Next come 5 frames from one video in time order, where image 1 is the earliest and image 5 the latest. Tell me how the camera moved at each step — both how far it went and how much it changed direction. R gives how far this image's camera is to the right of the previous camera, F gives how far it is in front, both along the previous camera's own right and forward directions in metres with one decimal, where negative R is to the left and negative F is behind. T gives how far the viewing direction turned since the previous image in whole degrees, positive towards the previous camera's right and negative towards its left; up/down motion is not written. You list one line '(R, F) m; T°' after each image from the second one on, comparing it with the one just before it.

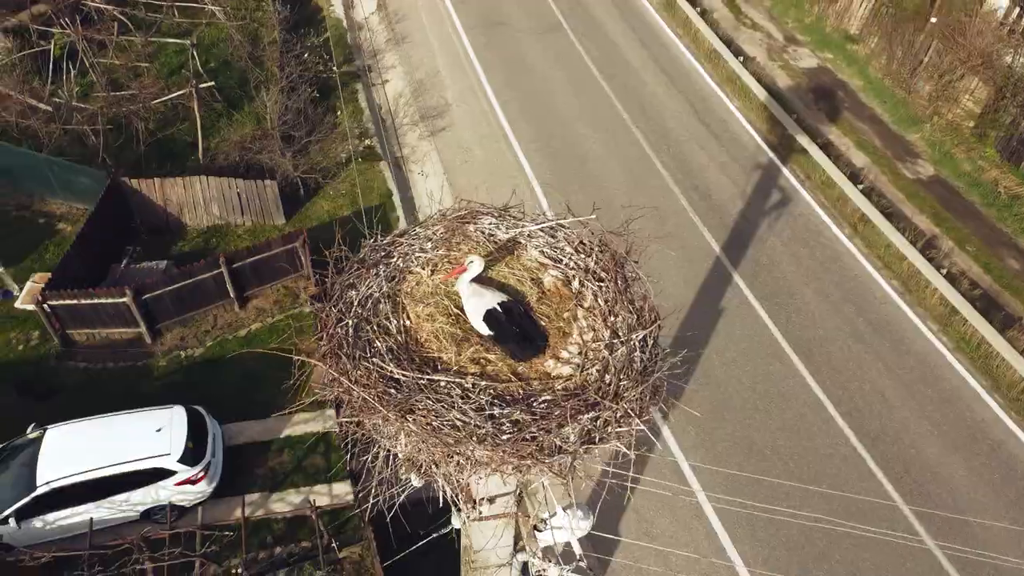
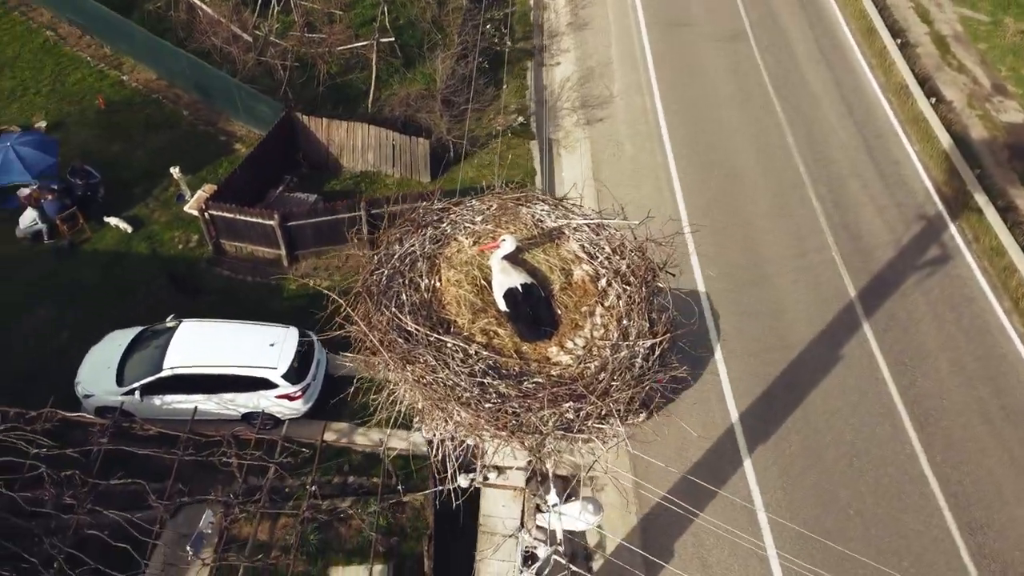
(+0.4, -0.1) m; -10°
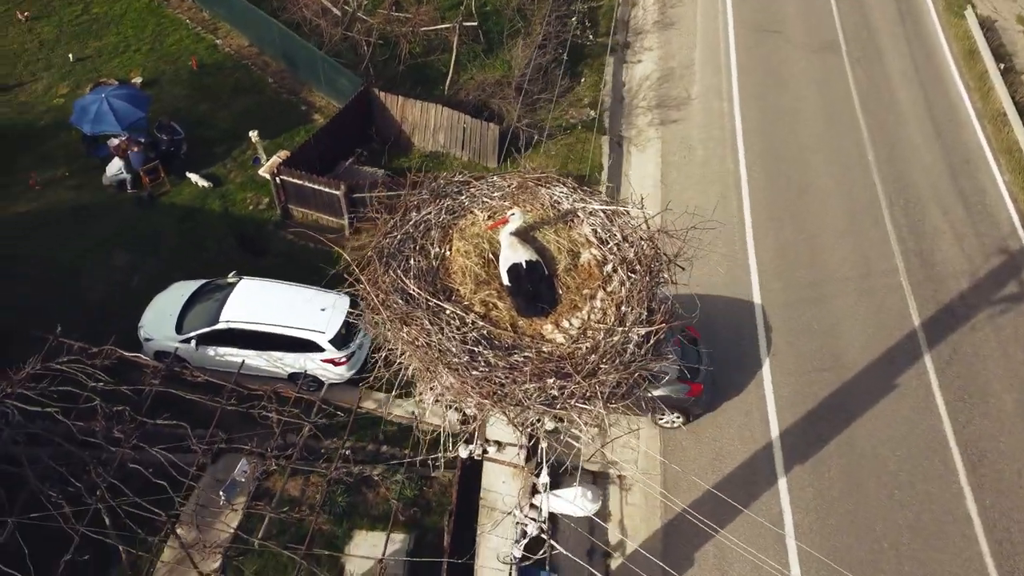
(+0.2, 0.0) m; -5°
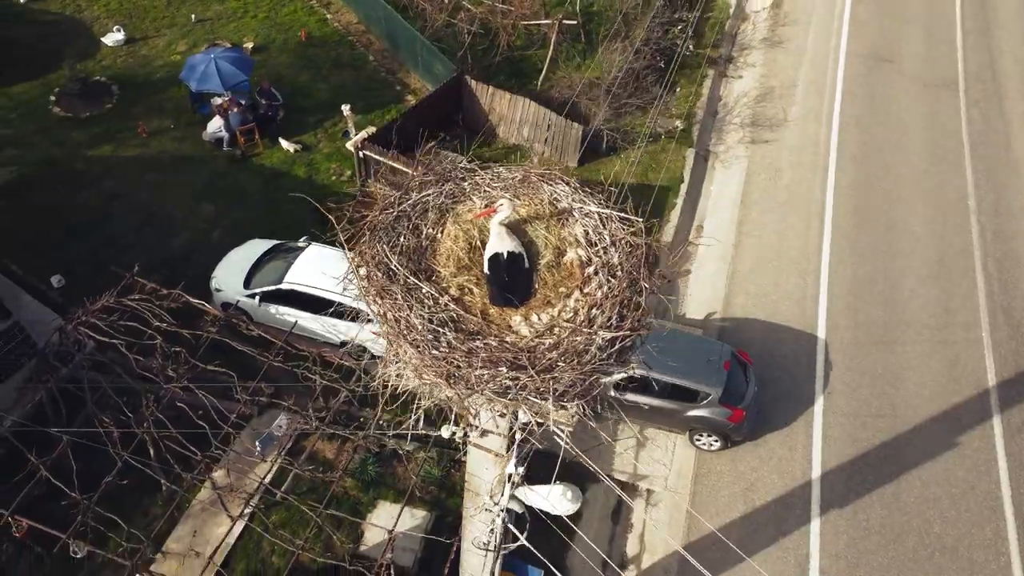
(+0.4, 0.0) m; -6°
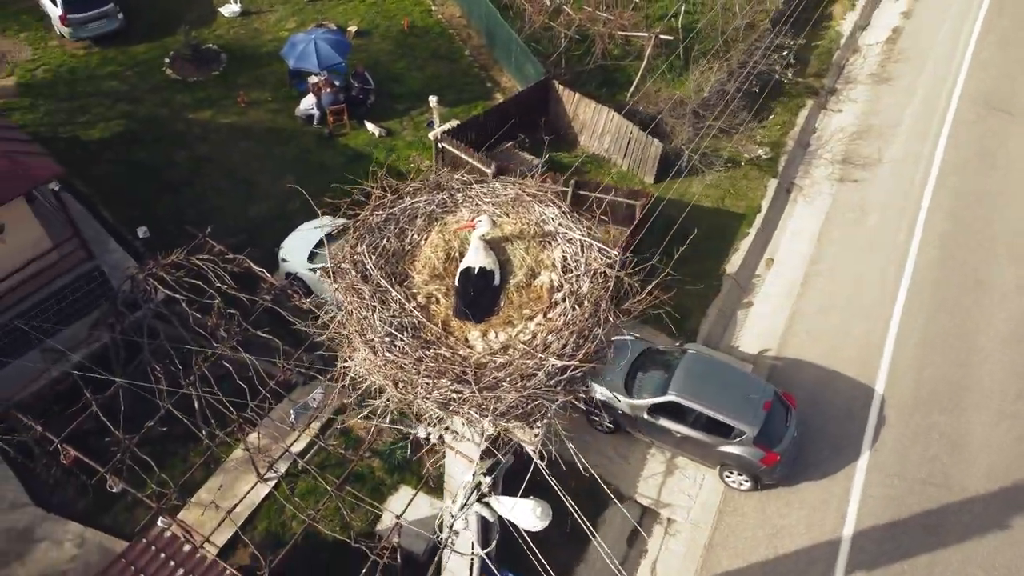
(+0.4, 0.0) m; -6°
